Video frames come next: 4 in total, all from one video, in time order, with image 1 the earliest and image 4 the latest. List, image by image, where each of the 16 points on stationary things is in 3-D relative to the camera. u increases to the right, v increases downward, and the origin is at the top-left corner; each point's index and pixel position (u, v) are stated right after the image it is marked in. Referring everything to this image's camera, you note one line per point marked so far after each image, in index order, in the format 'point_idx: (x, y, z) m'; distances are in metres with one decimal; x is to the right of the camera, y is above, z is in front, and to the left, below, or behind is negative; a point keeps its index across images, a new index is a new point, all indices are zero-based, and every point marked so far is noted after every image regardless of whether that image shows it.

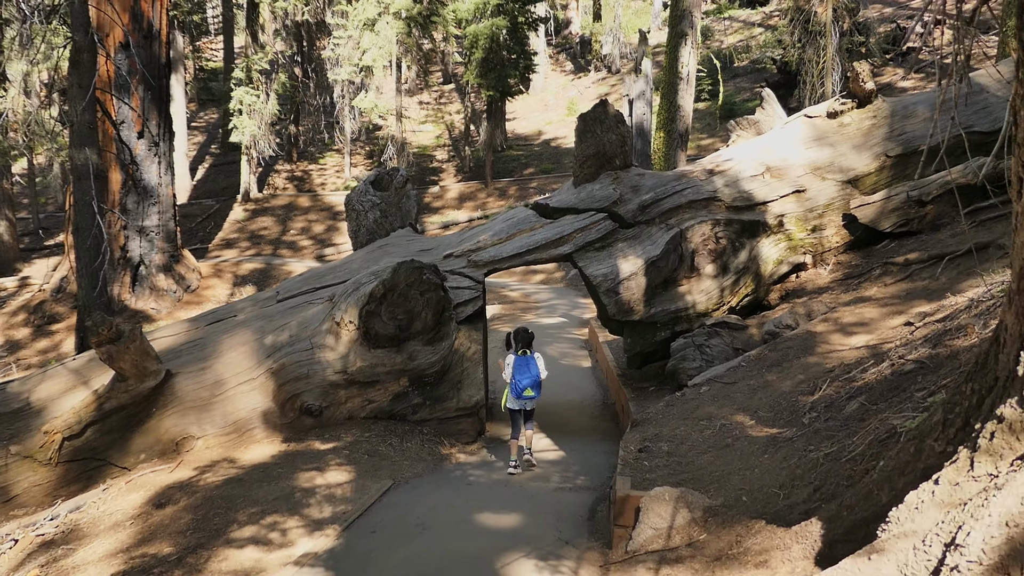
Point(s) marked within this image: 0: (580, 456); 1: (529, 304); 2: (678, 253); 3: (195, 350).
0: (+0.6, -1.4, +7.4) m
1: (+0.4, -0.3, +18.7) m
2: (+1.5, +0.3, +8.0) m
3: (-2.7, -0.5, +7.6) m
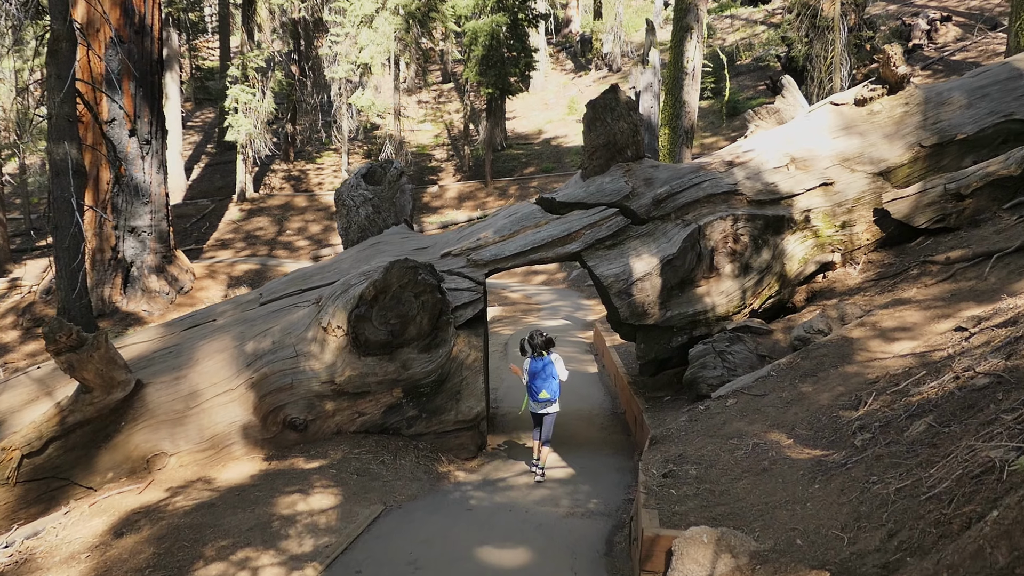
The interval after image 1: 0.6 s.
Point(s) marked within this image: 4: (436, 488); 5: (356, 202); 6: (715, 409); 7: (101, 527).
0: (+0.6, -1.4, +6.8) m
1: (+0.4, -0.4, +18.0) m
2: (+1.5, +0.3, +7.4) m
3: (-2.6, -0.5, +7.0) m
4: (-0.5, -1.4, +6.3) m
5: (-1.4, +0.8, +8.3) m
6: (+1.3, -0.8, +5.9) m
7: (-2.6, -1.5, +5.6) m
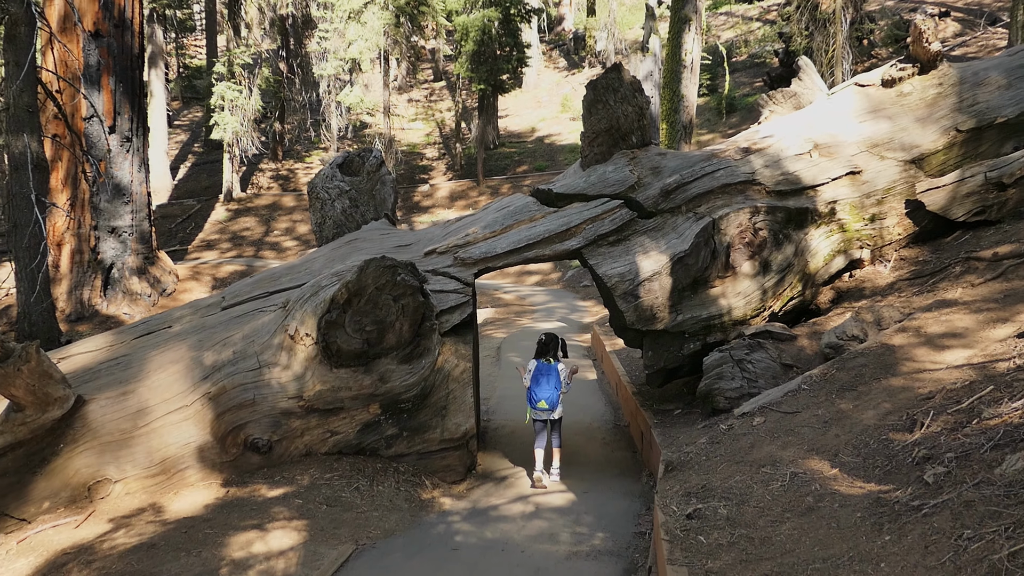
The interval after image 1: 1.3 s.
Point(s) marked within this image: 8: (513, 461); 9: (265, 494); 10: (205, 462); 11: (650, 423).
0: (+0.5, -1.4, +6.0) m
1: (+0.3, -0.4, +17.2) m
2: (+1.5, +0.3, +6.6) m
3: (-2.7, -0.6, +6.1) m
4: (-0.6, -1.4, +5.5) m
5: (-1.5, +0.8, +7.5) m
6: (+1.3, -0.8, +5.1) m
7: (-2.6, -1.5, +4.8) m
8: (0.0, -1.4, +7.1) m
9: (-1.5, -1.3, +5.6) m
10: (-2.0, -1.1, +5.9) m
11: (+1.0, -1.0, +6.8) m
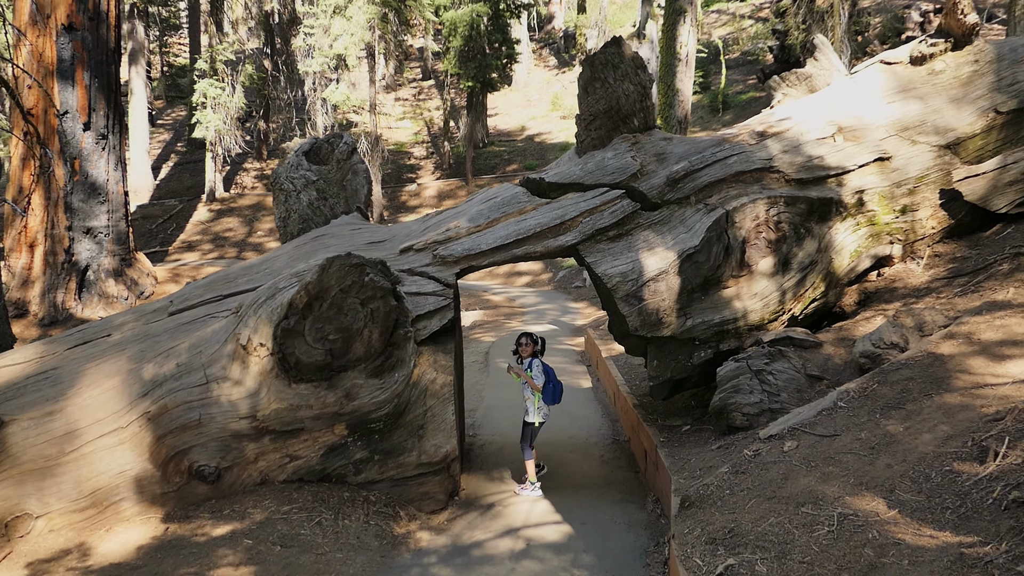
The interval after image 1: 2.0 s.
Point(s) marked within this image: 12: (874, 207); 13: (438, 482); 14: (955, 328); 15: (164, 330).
0: (+0.5, -1.4, +5.2) m
1: (+0.1, -0.4, +16.5) m
2: (+1.4, +0.3, +5.8) m
3: (-2.8, -0.6, +5.3) m
4: (-0.6, -1.4, +4.7) m
5: (-1.6, +0.8, +6.7) m
6: (+1.2, -0.8, +4.3) m
7: (-2.7, -1.5, +4.0) m
8: (-0.1, -1.4, +6.3) m
9: (-1.6, -1.3, +4.8) m
10: (-2.1, -1.2, +5.1) m
11: (+1.0, -1.0, +6.0) m
12: (+2.5, +0.6, +6.1) m
13: (-0.5, -1.2, +5.6) m
14: (+2.4, -0.2, +4.9) m
15: (-2.2, -0.3, +5.7) m
